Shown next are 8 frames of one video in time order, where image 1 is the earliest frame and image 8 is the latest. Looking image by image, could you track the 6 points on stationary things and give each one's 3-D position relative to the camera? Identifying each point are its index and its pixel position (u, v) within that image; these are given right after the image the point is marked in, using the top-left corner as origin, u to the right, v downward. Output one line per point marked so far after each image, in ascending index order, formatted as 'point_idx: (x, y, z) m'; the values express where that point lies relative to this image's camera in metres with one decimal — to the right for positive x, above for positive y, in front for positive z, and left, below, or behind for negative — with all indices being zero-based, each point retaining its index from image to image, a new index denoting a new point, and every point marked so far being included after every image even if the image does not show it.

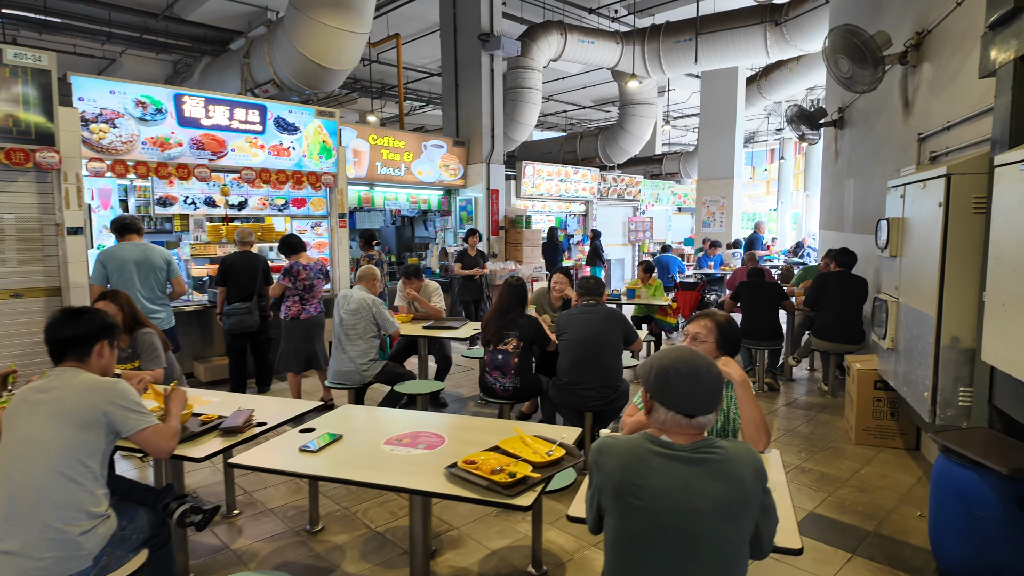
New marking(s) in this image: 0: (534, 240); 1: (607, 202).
0: (+0.3, +0.7, +9.0) m
1: (+2.4, +2.2, +14.8) m
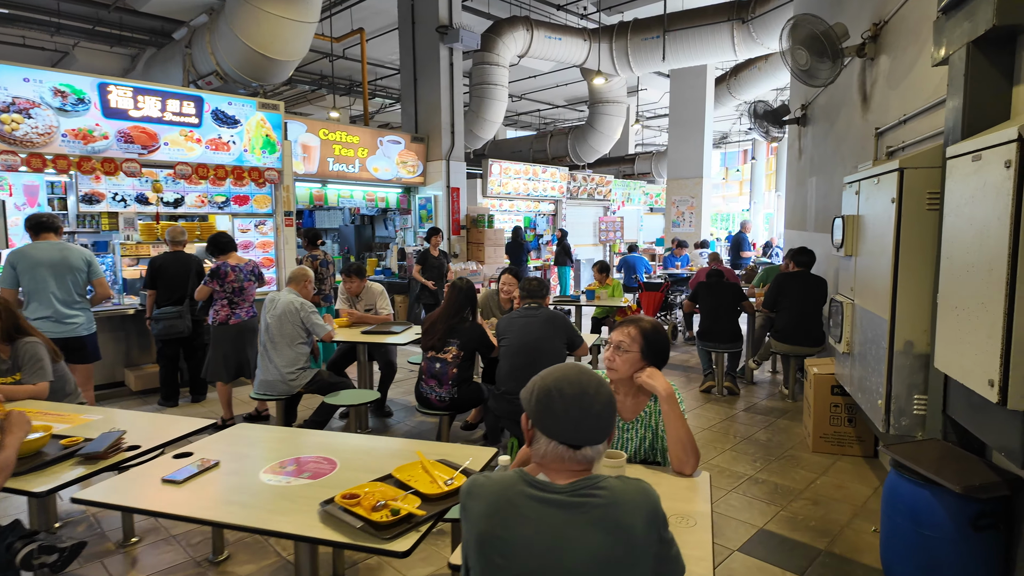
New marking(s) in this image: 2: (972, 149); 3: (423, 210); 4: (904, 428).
0: (-0.2, +0.7, +8.7) m
1: (+1.6, +2.2, +14.6) m
2: (+1.7, +0.5, +2.2) m
3: (-1.3, +1.2, +8.5) m
4: (+1.9, -0.7, +2.8) m
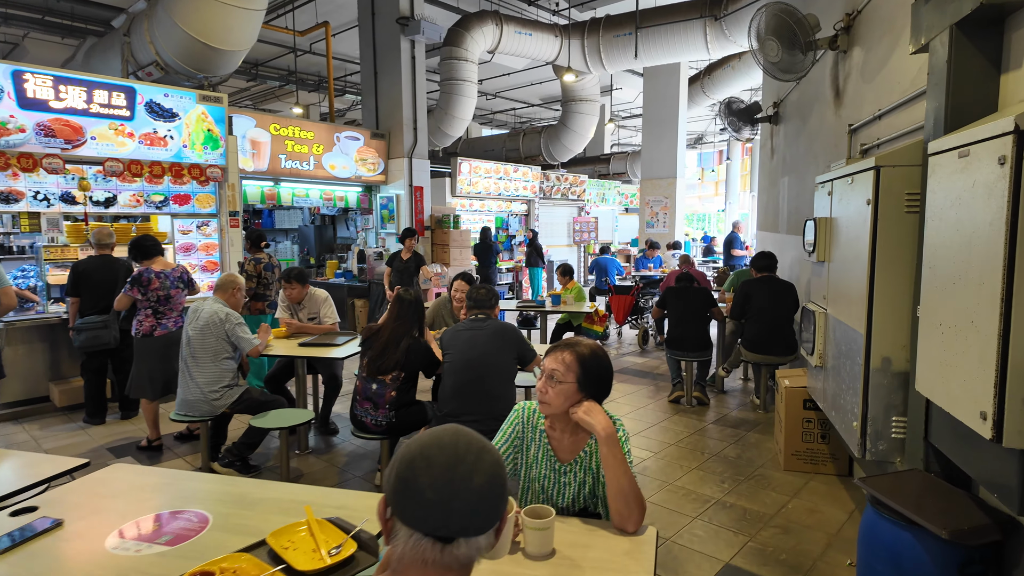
0: (-0.7, +0.7, +8.4) m
1: (+0.9, +2.1, +14.3) m
2: (+1.5, +0.5, +1.9) m
3: (-1.8, +1.1, +8.1) m
4: (+1.6, -0.7, +2.6) m
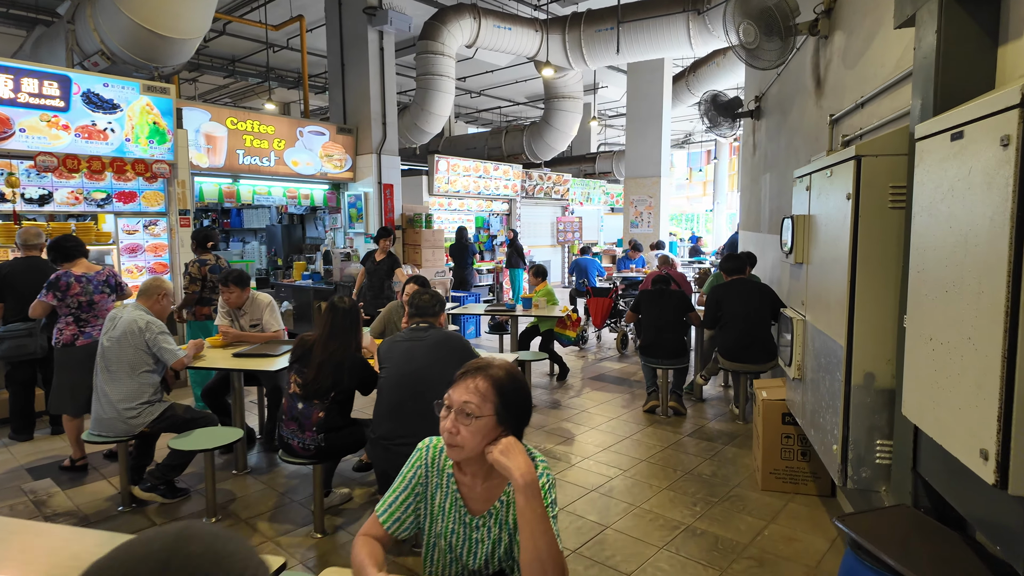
0: (-1.1, +0.6, +8.0) m
1: (+0.5, +2.1, +14.0) m
2: (+1.2, +0.5, +1.6) m
3: (-2.1, +1.1, +7.8) m
4: (+1.4, -0.8, +2.3) m
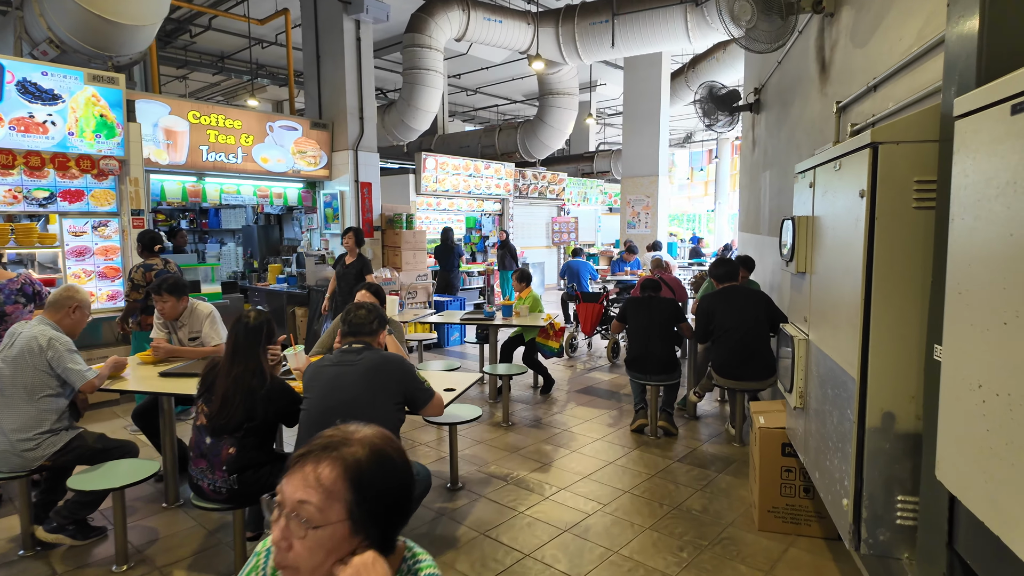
0: (-1.3, +0.6, +7.6) m
1: (+0.3, +2.1, +13.6) m
2: (+1.0, +0.4, +1.2) m
3: (-2.3, +1.0, +7.4) m
4: (+1.2, -0.8, +1.8) m
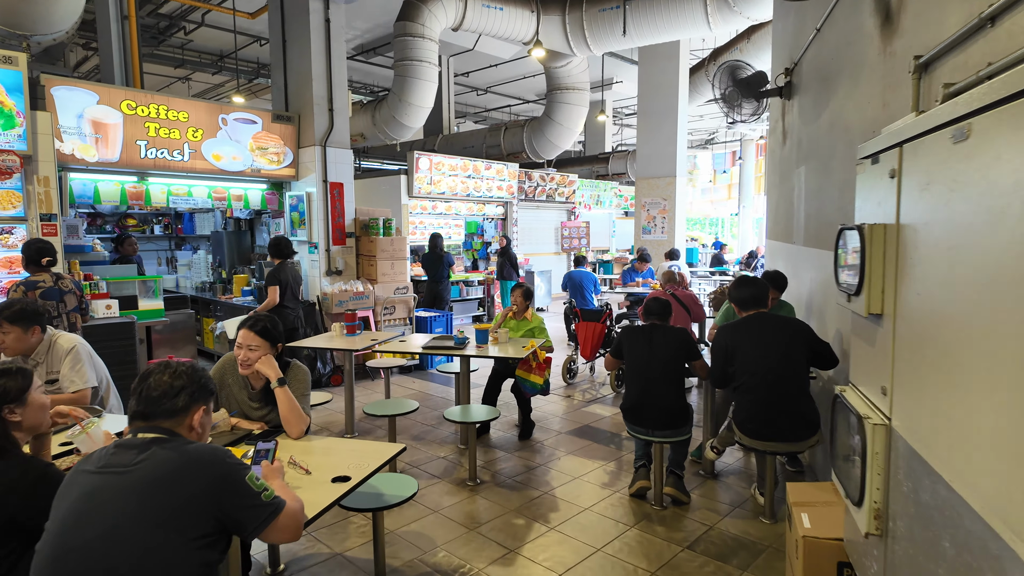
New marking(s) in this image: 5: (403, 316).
0: (-1.4, +0.4, +6.7) m
1: (+0.4, +1.8, +12.7) m
2: (+0.7, +0.3, +0.2) m
3: (-2.4, +0.9, +6.5) m
4: (+0.9, -1.0, +0.9) m
5: (-1.3, -0.3, +6.7) m
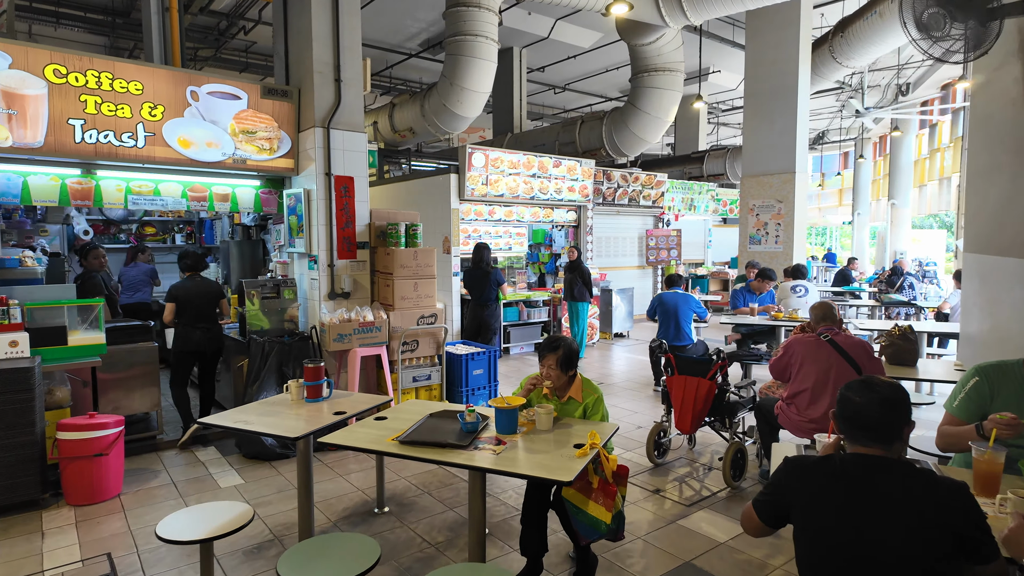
0: (-0.8, +0.2, +5.0) m
1: (+1.8, +1.5, +10.7) m
2: (+0.3, +0.1, -1.7) m
3: (-1.9, +0.6, +5.0) m
4: (+0.6, -1.1, -1.1) m
5: (-0.7, -0.6, +5.0) m
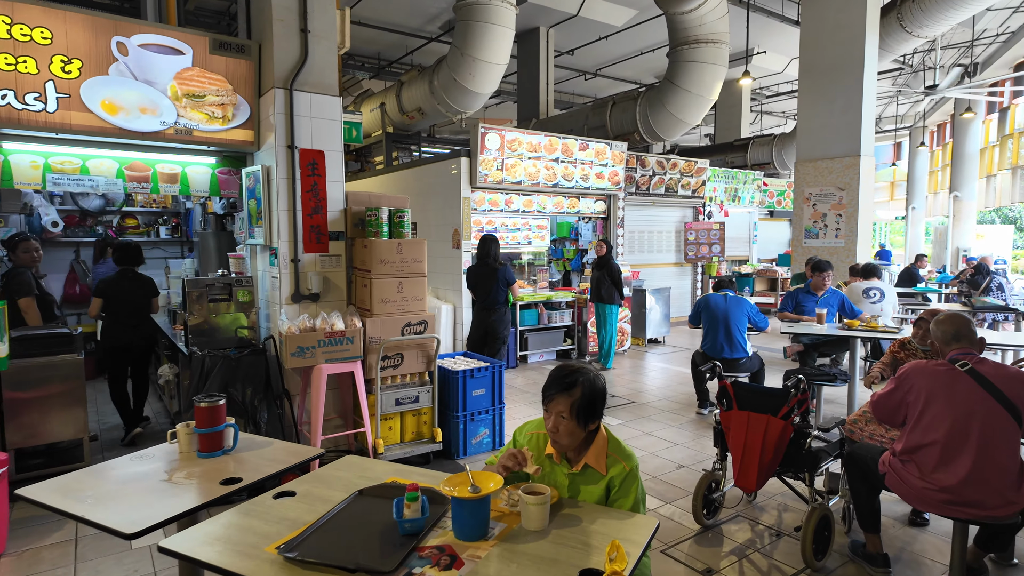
0: (-0.7, +0.2, +4.1) m
1: (+2.2, +1.5, +9.6) m
2: (0.0, +0.1, -2.7) m
3: (-1.8, +0.6, +4.1) m
4: (+0.3, -1.1, -2.1) m
5: (-0.7, -0.6, +4.1) m
